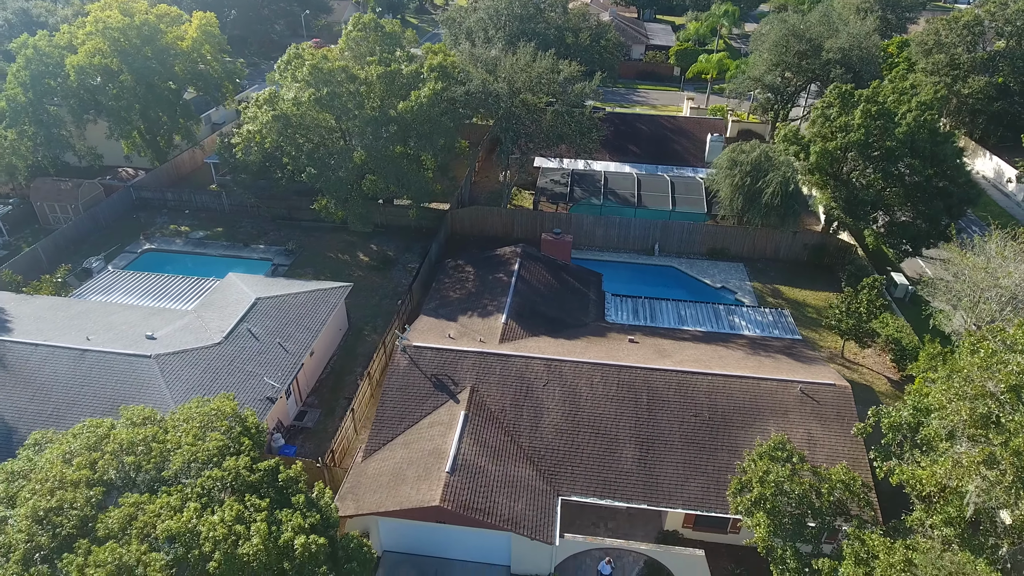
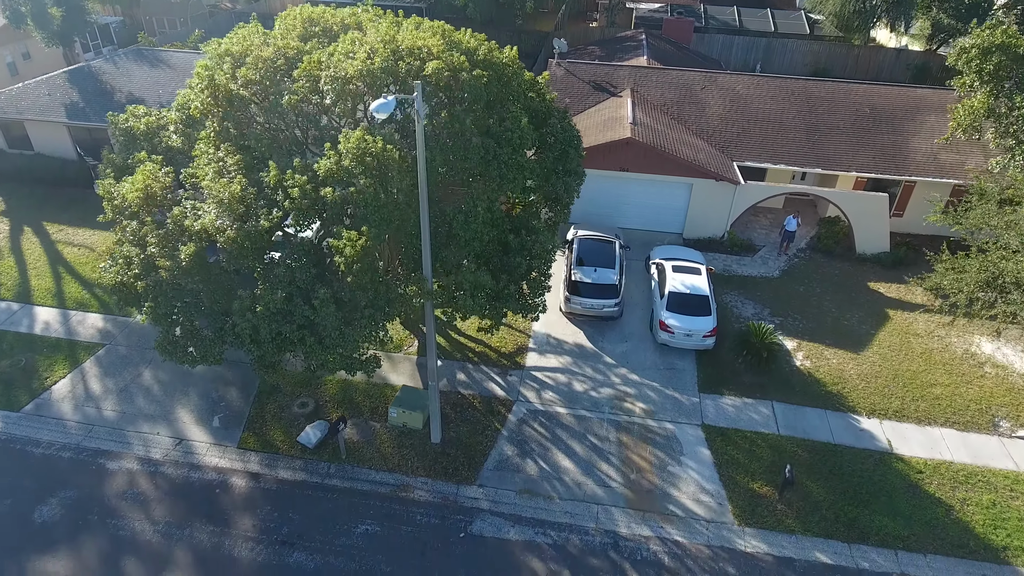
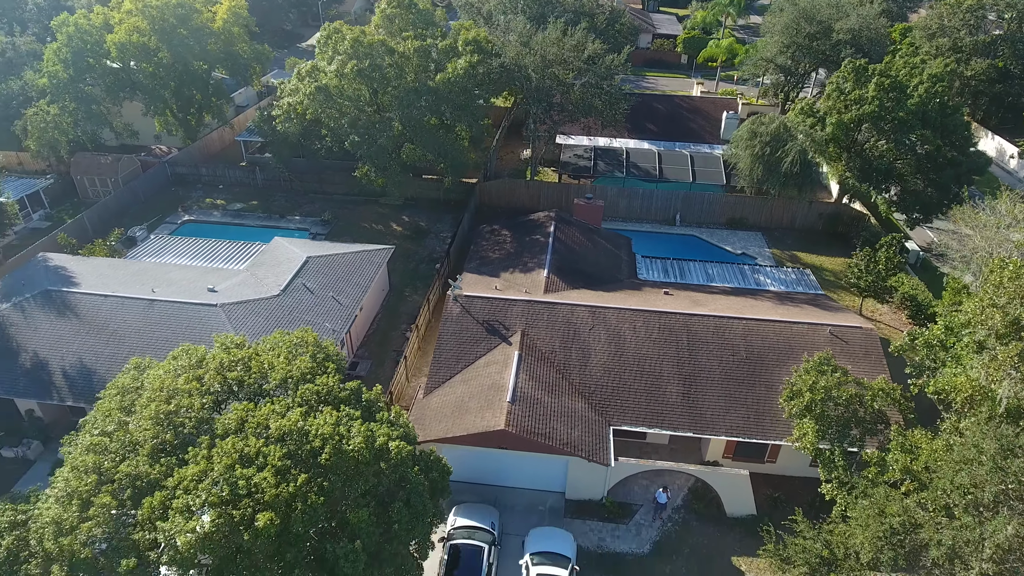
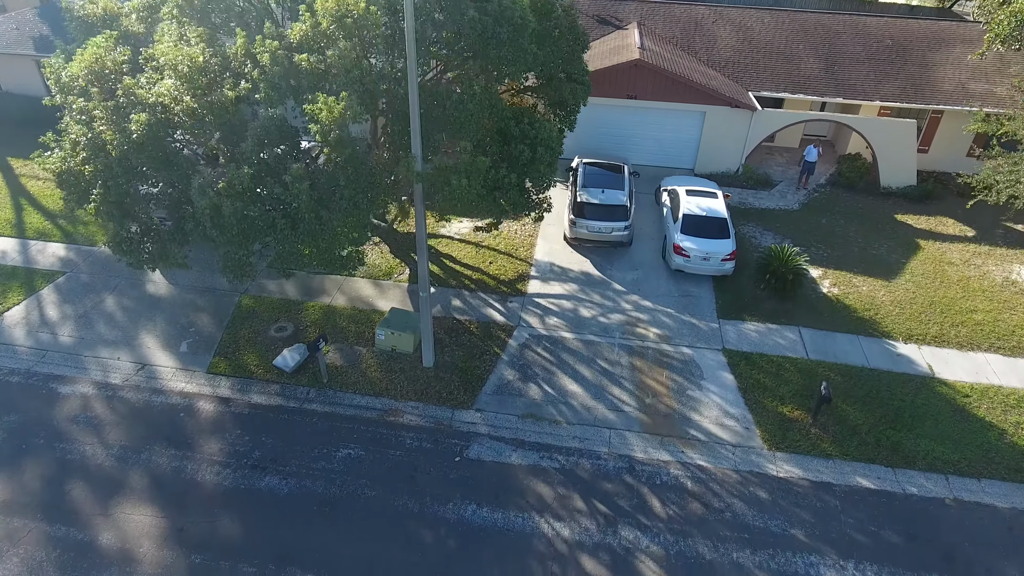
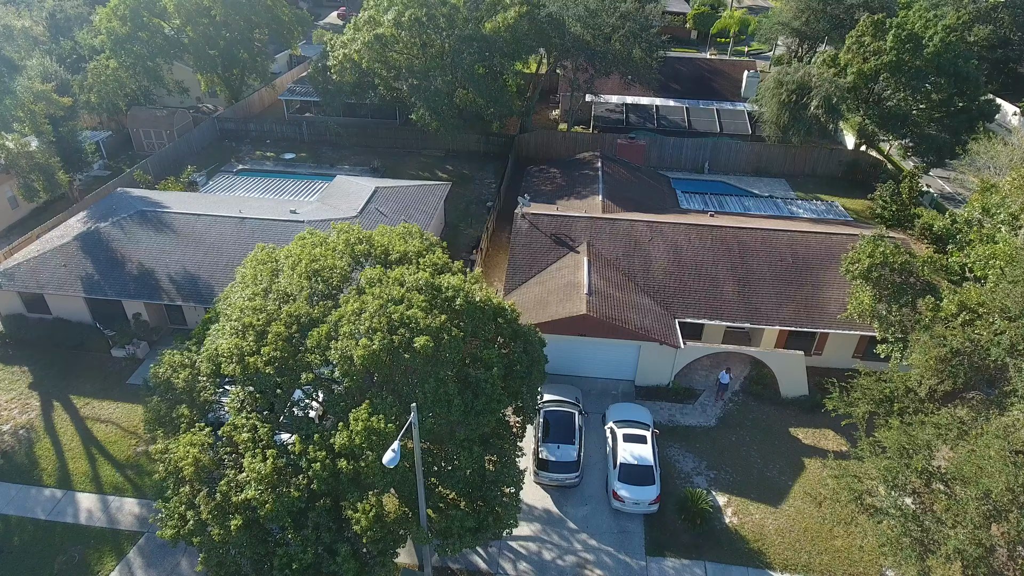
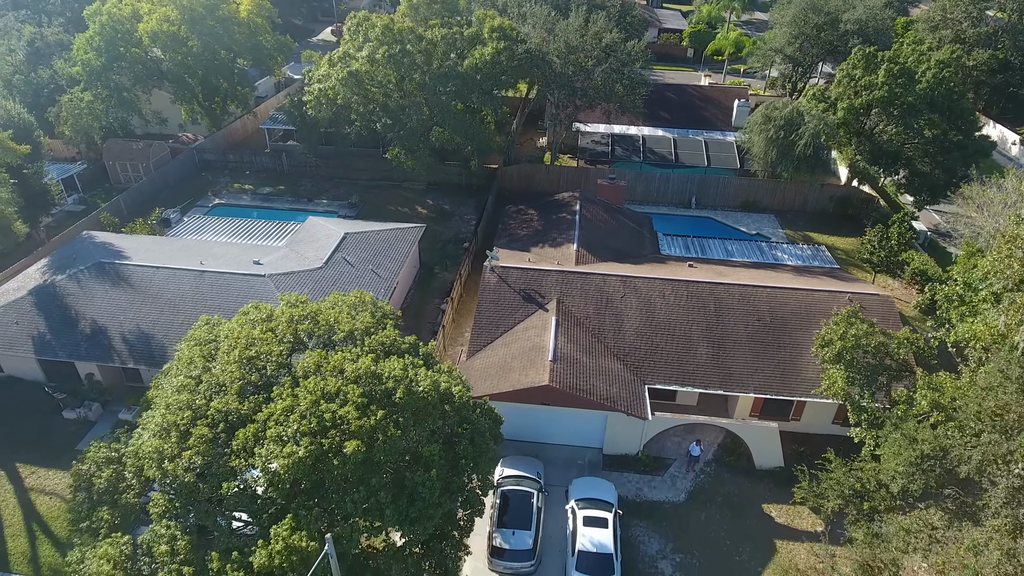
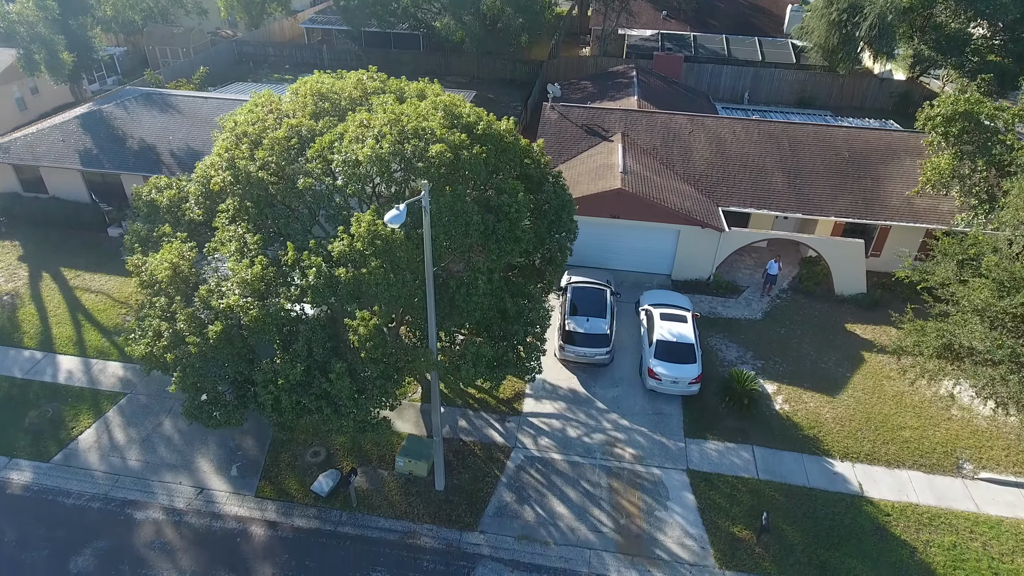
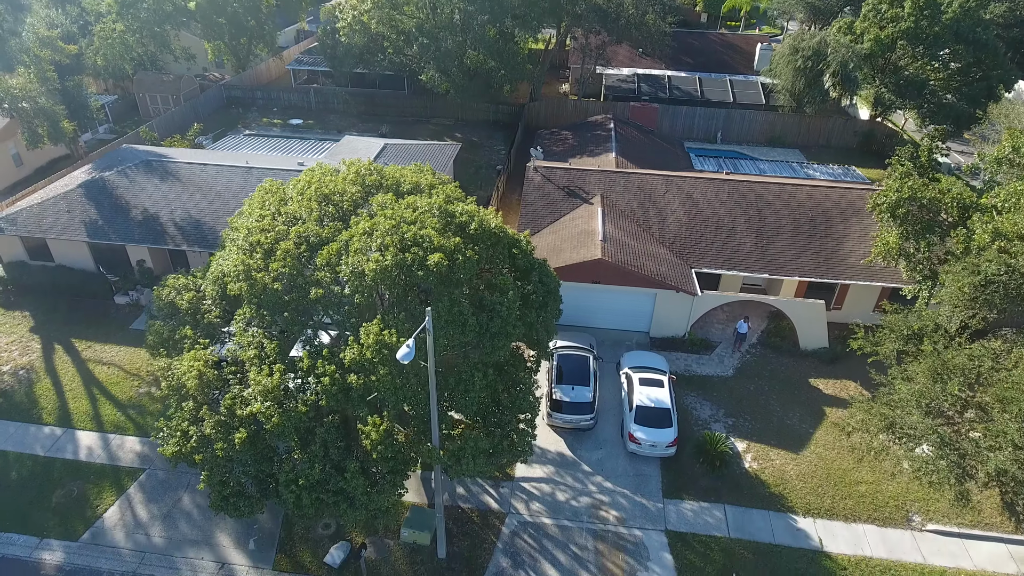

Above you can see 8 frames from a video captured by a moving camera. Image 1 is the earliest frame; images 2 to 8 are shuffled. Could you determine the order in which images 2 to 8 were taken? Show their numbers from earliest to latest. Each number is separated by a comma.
3, 6, 5, 8, 7, 2, 4
